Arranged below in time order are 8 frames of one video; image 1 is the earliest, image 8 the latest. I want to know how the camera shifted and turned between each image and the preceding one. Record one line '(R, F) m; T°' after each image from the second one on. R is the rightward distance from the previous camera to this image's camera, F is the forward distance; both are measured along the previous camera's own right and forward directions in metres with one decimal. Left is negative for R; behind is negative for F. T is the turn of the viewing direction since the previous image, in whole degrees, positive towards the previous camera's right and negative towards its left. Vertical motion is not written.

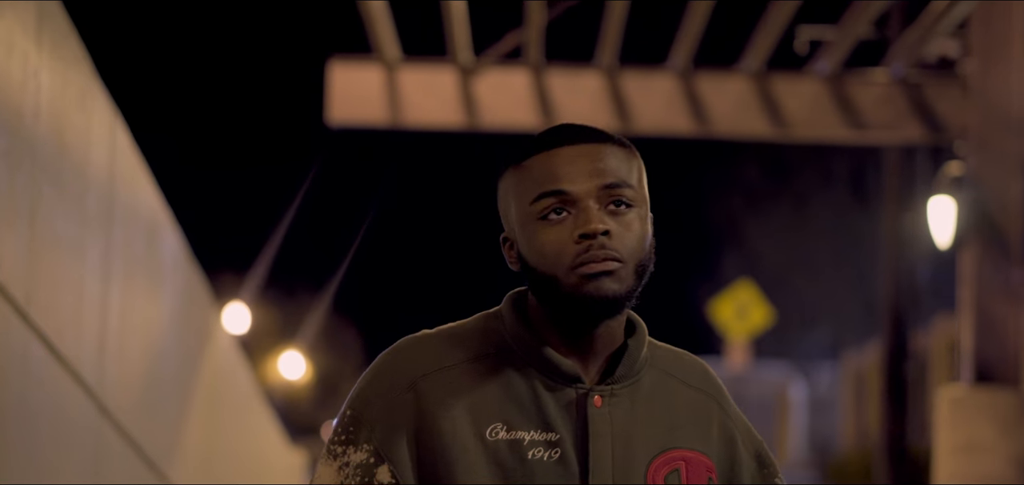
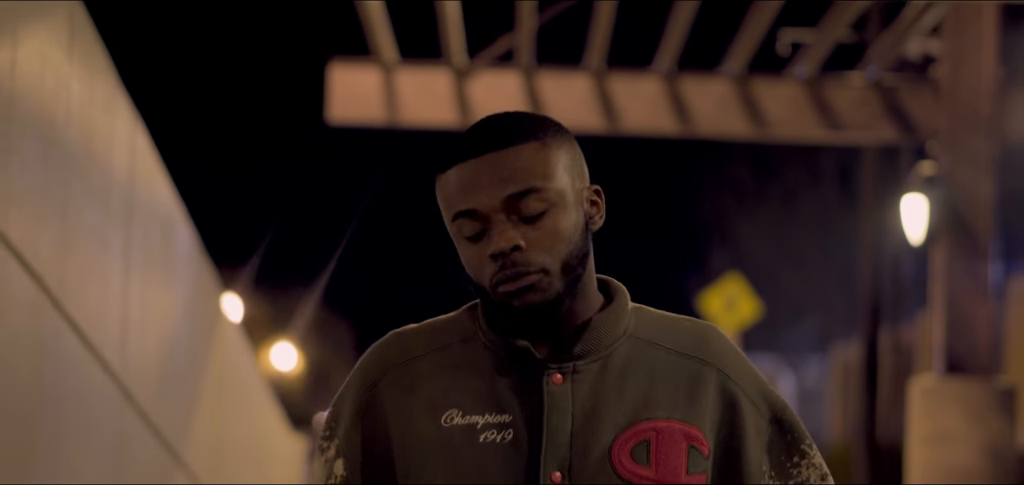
(+0.2, -0.3) m; -1°
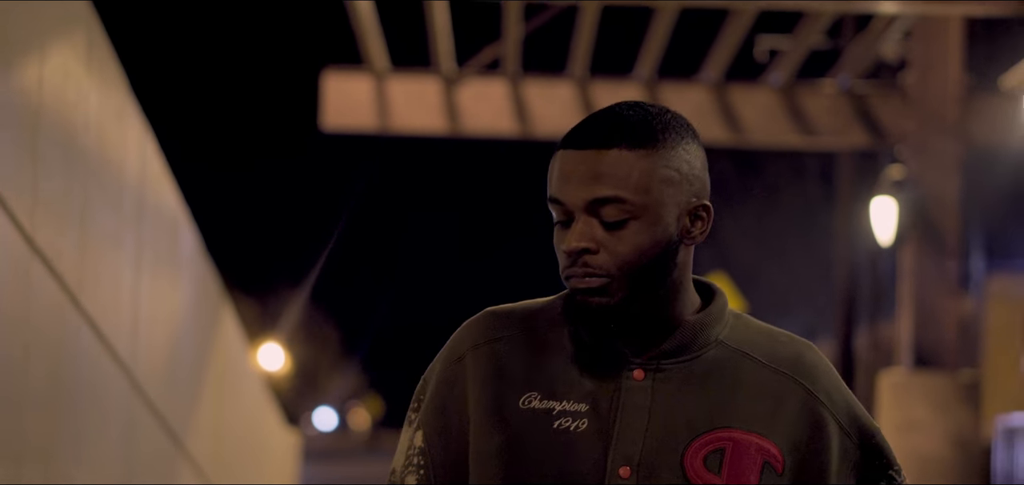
(0.0, -0.2) m; +1°
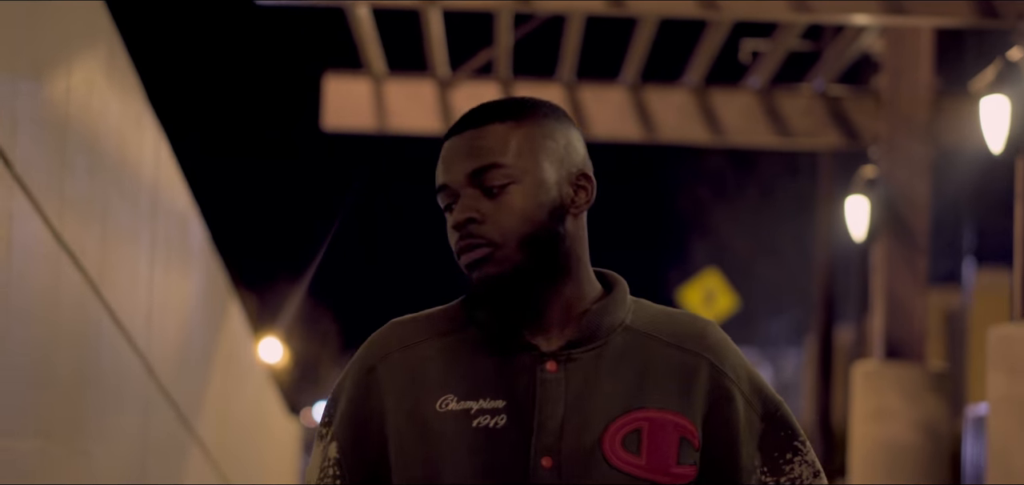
(0.0, -0.3) m; 0°
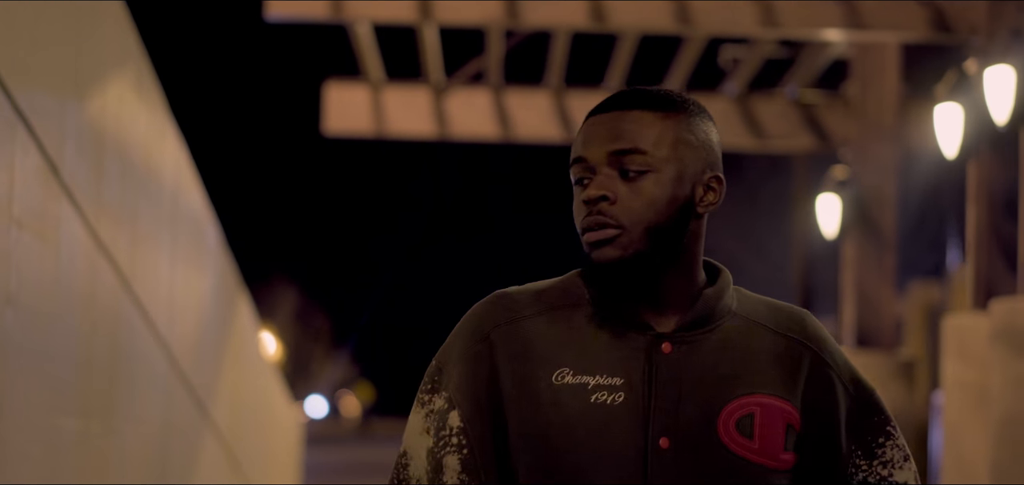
(0.0, -0.4) m; 0°
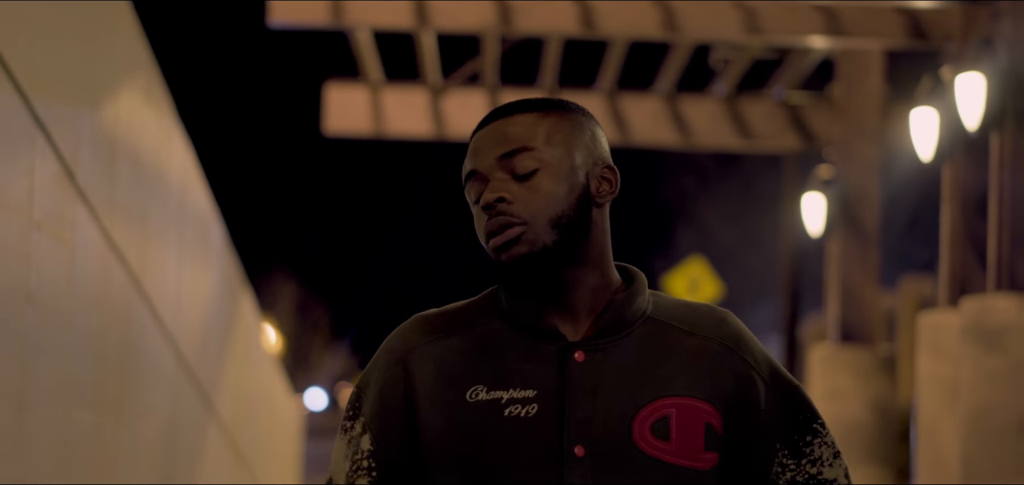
(0.0, -0.2) m; 0°
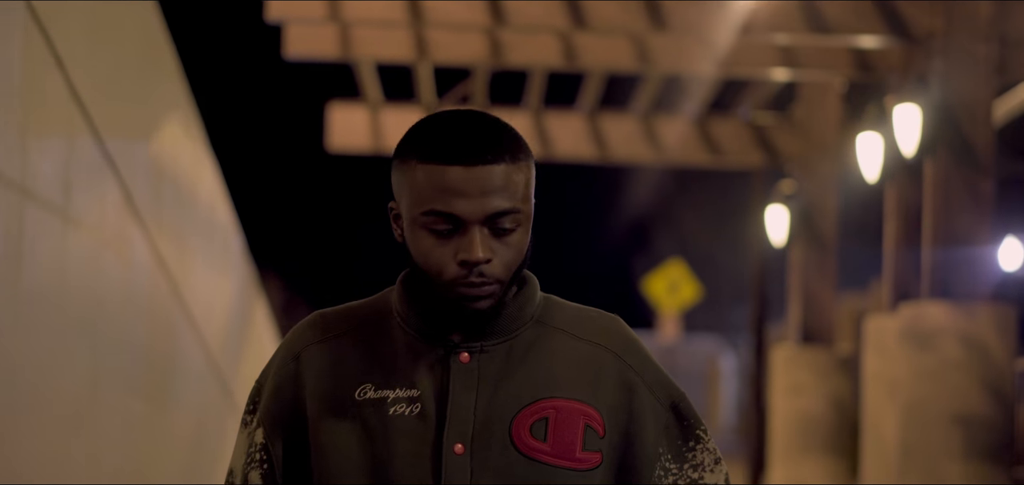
(0.0, -0.6) m; +1°
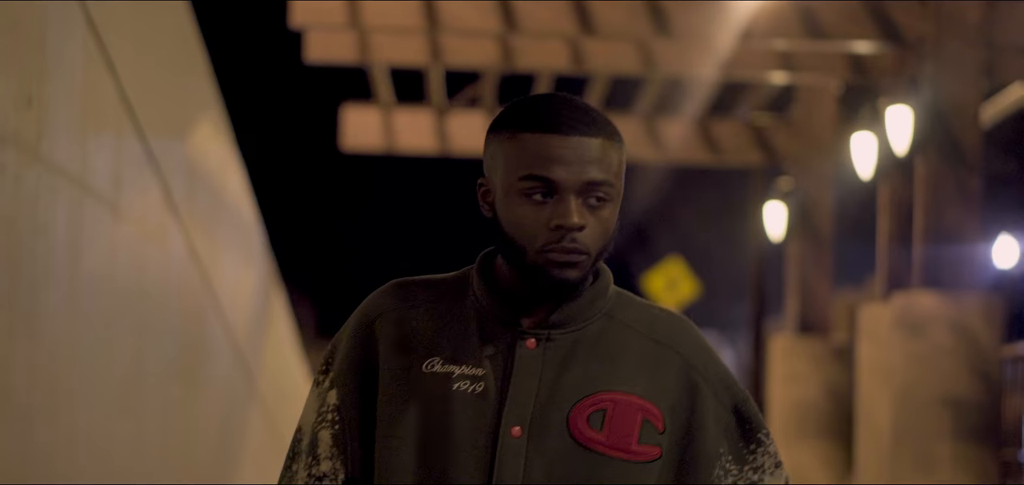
(-0.1, -0.3) m; 0°
